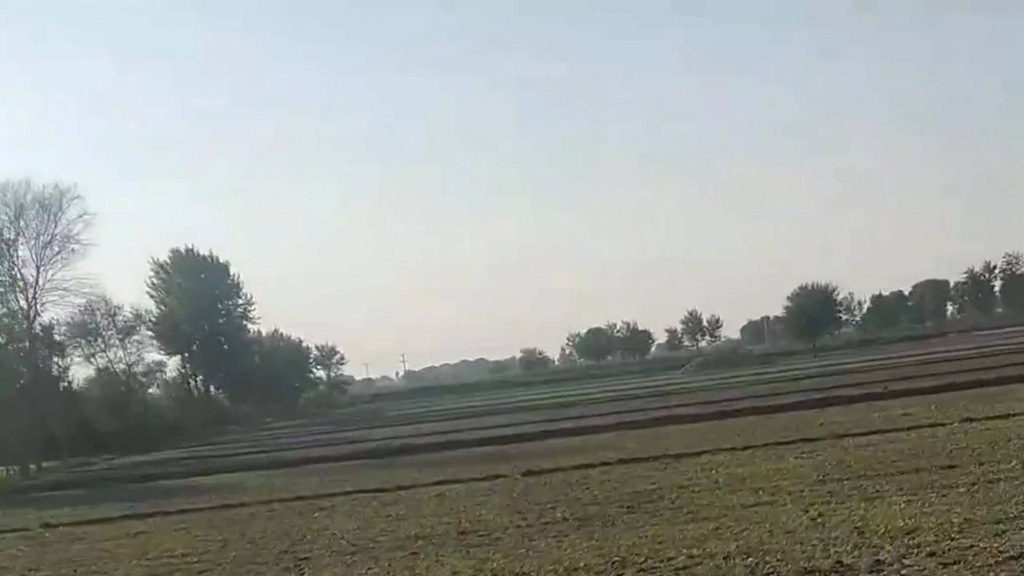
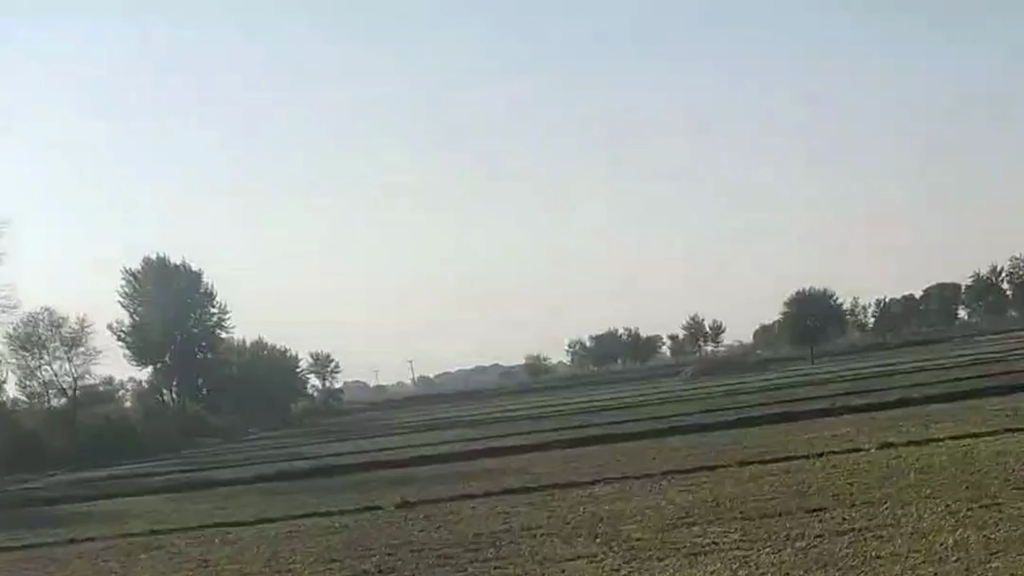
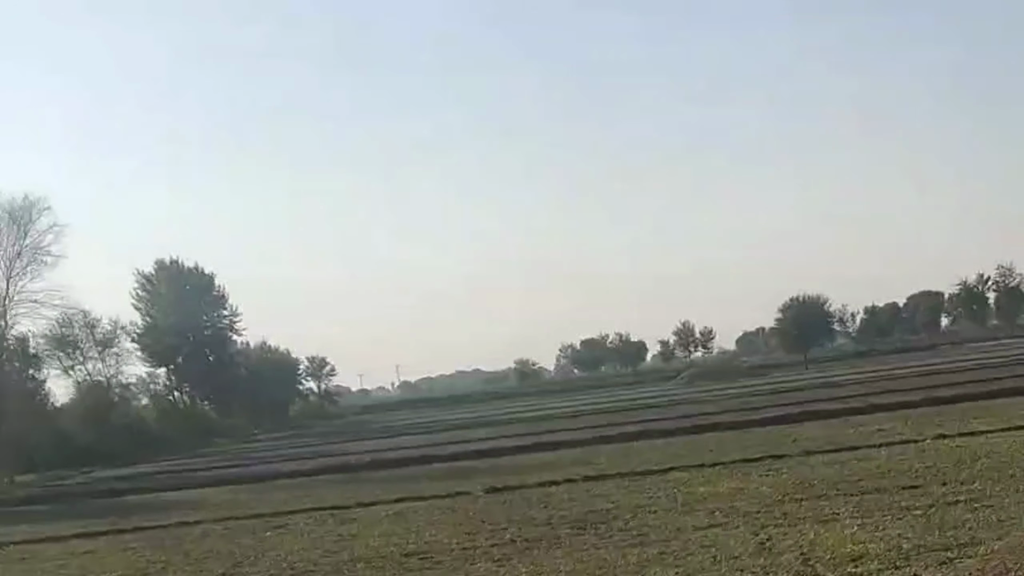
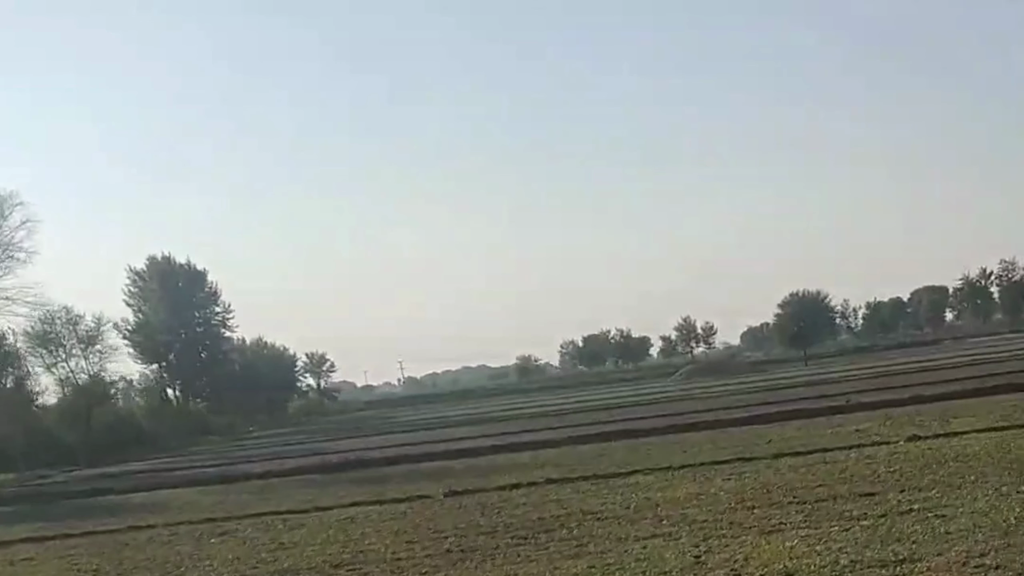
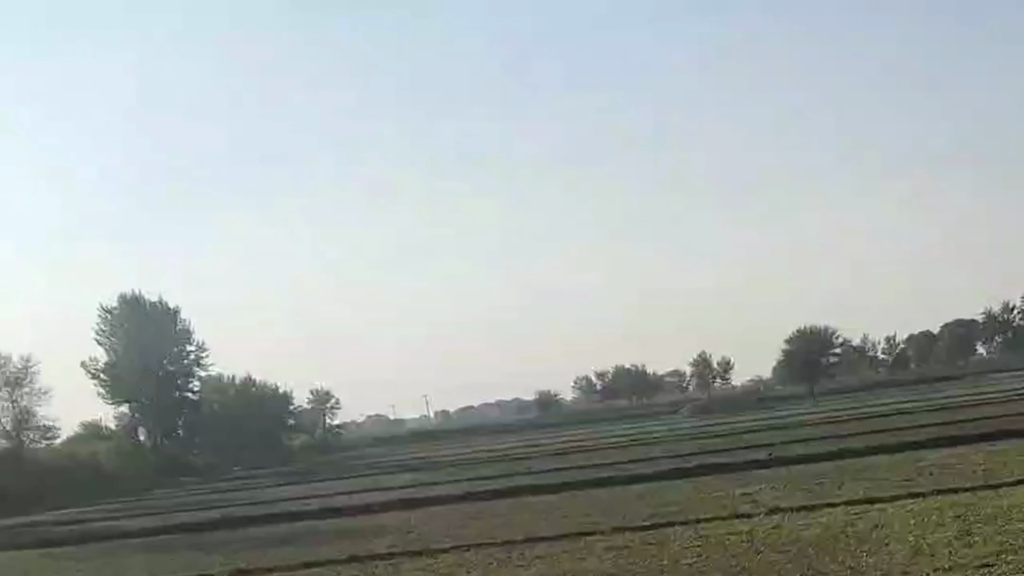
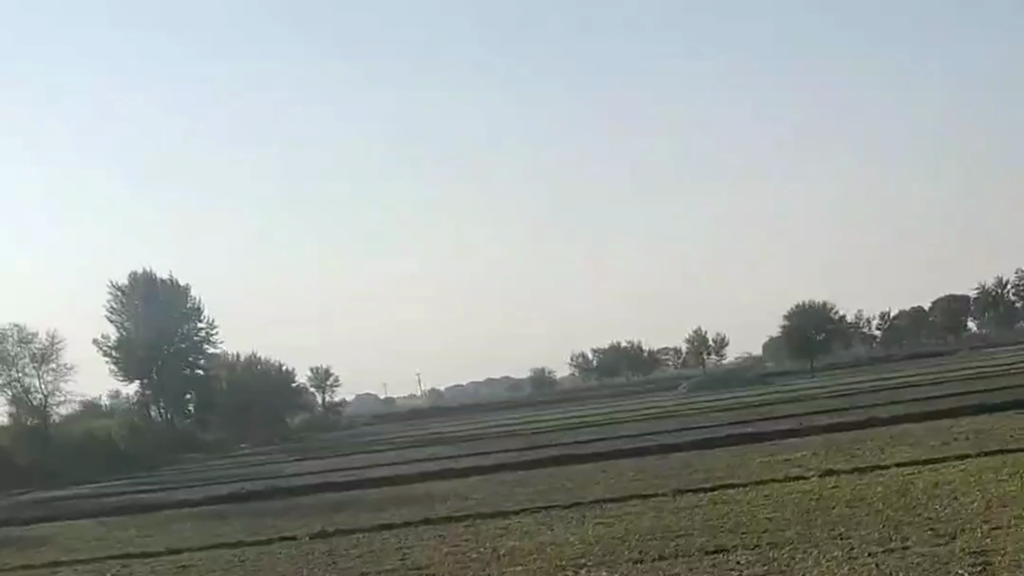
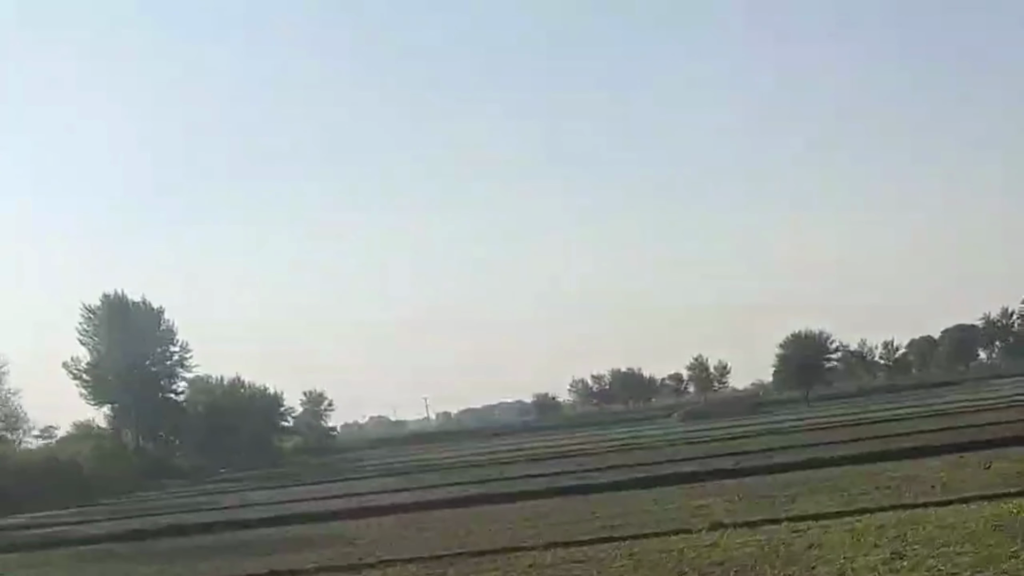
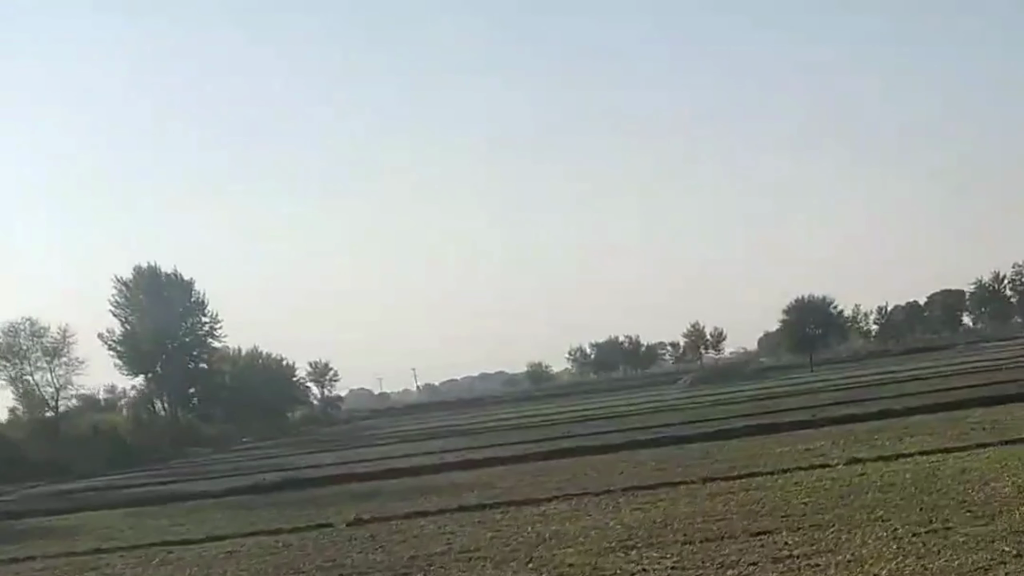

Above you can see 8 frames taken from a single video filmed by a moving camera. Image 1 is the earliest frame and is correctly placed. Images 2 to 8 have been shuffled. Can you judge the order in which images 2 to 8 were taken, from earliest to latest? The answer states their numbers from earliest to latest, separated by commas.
3, 4, 2, 8, 6, 5, 7
